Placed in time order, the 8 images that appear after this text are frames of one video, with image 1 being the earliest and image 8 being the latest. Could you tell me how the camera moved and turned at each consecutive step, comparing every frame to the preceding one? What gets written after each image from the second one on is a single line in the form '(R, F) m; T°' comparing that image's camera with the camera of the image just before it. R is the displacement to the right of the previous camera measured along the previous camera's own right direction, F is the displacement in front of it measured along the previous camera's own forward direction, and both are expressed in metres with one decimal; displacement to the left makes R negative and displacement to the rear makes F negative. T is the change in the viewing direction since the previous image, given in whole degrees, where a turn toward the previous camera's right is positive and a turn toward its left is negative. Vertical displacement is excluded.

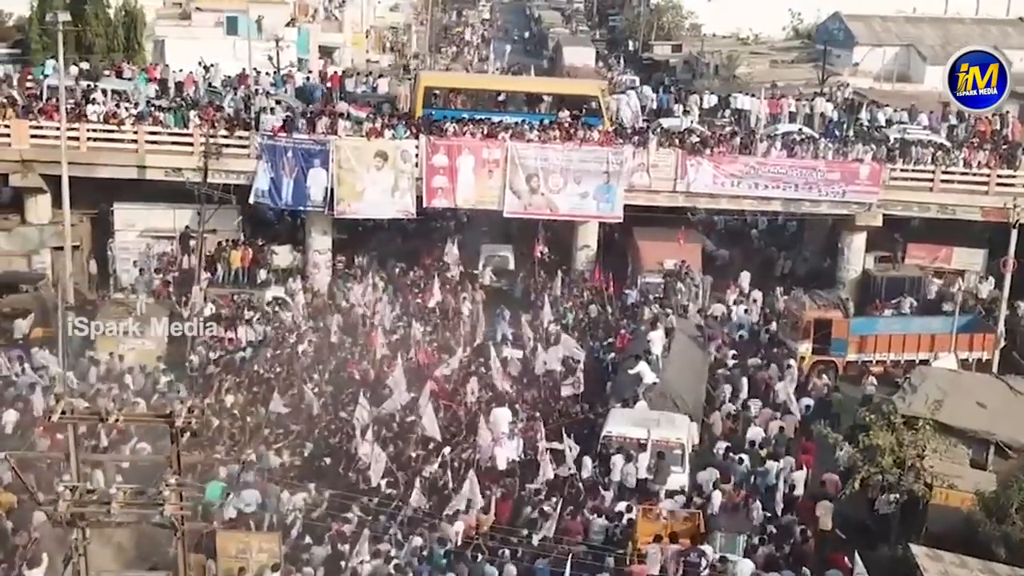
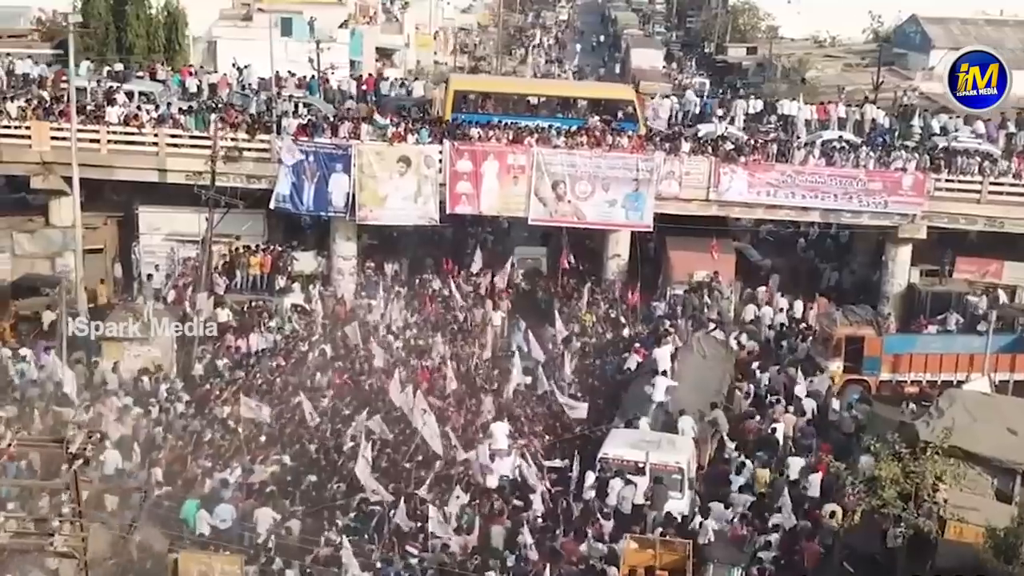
(+1.1, +0.8) m; -3°
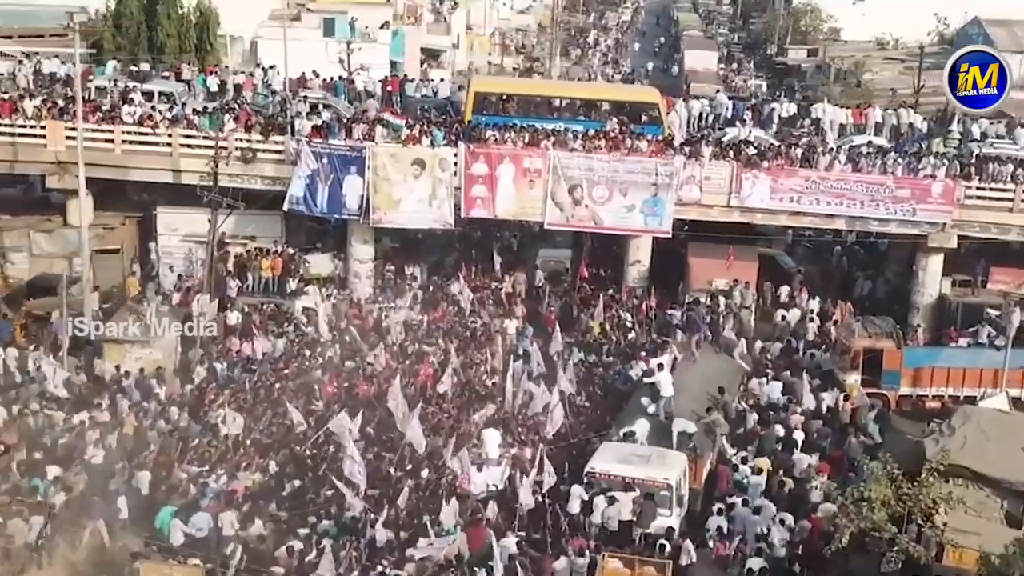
(+1.0, +0.5) m; -3°
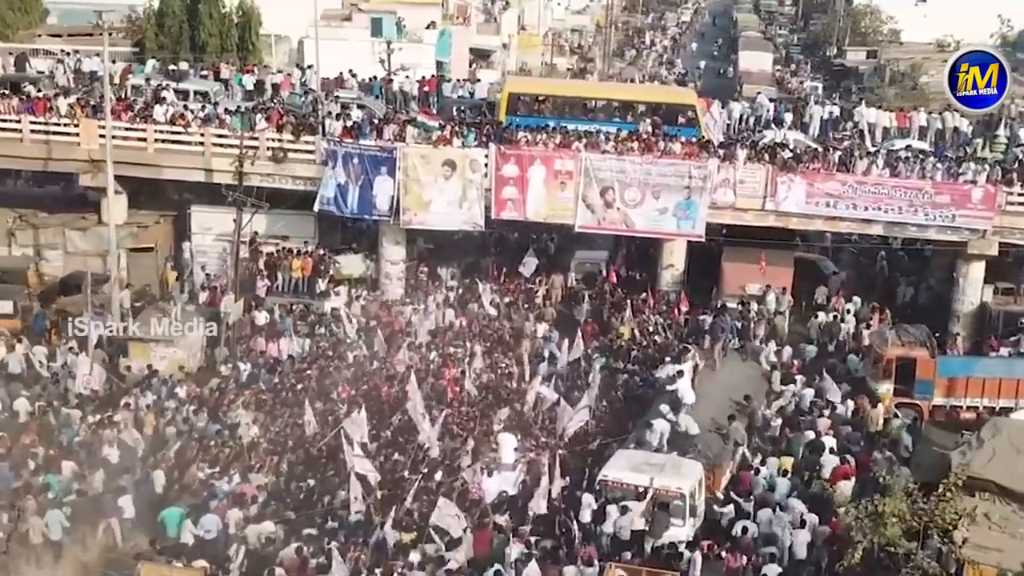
(+0.5, +0.2) m; -3°
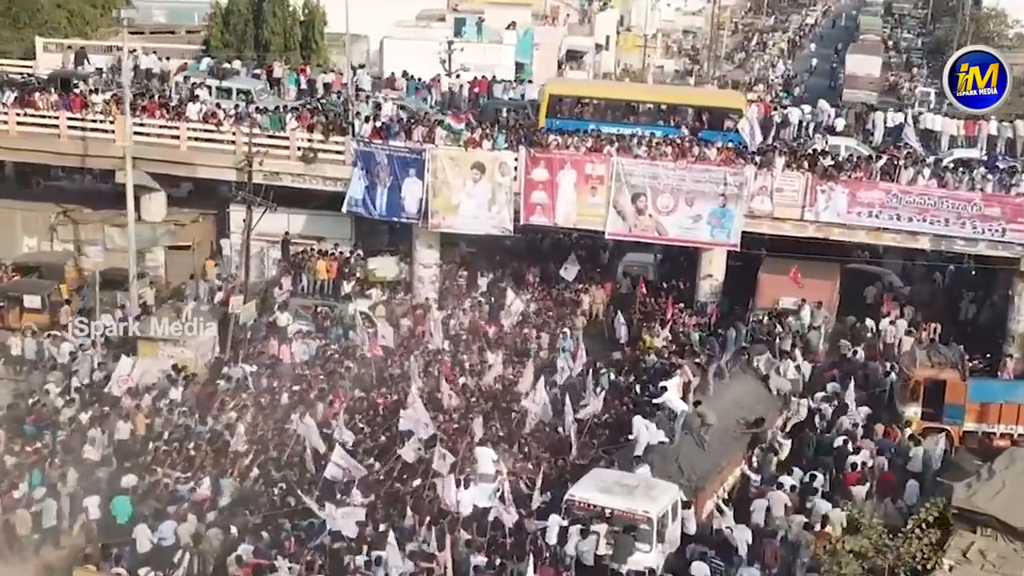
(+1.8, +0.7) m; -5°
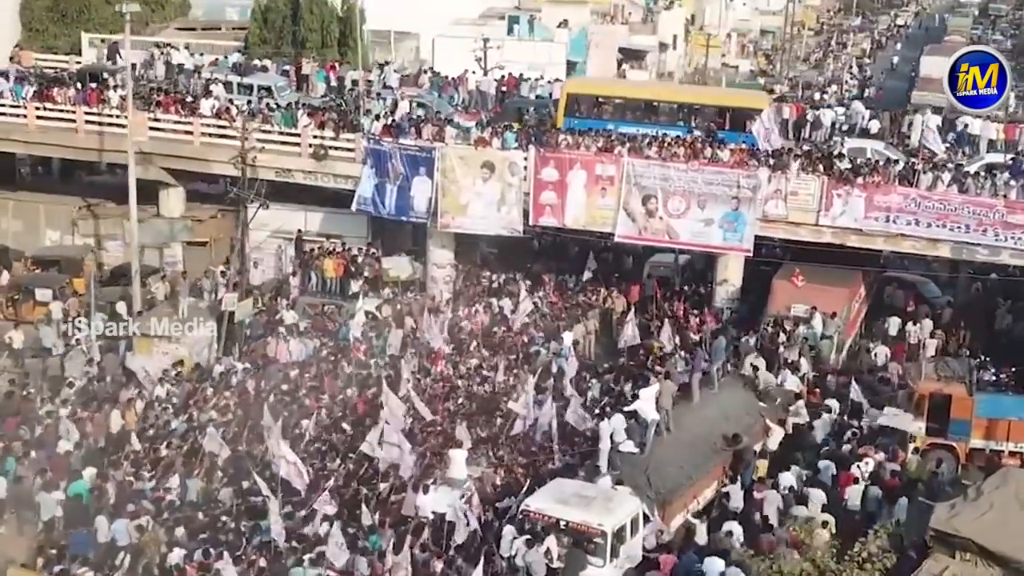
(+1.5, +0.4) m; -4°
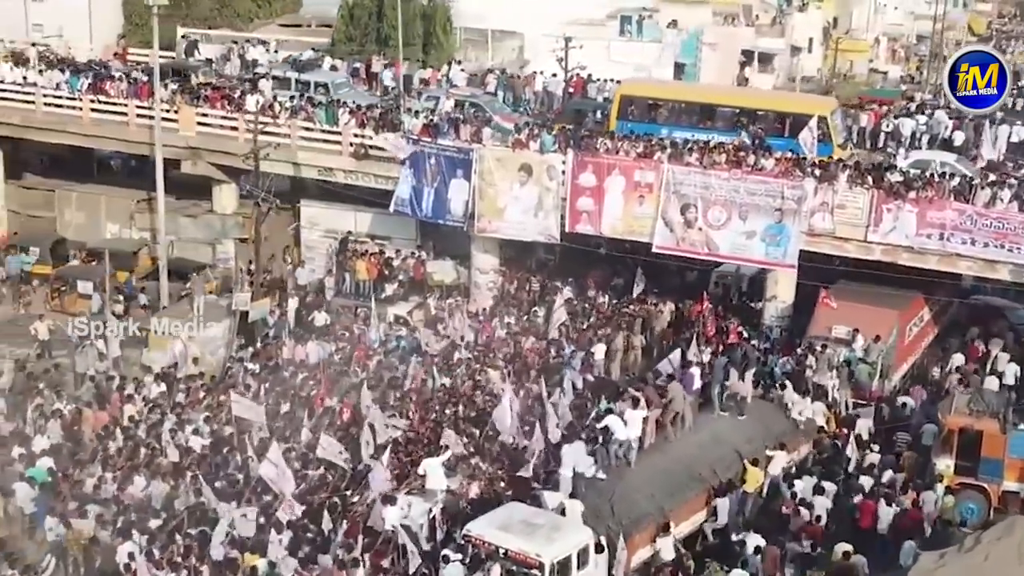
(+2.3, +0.9) m; -7°
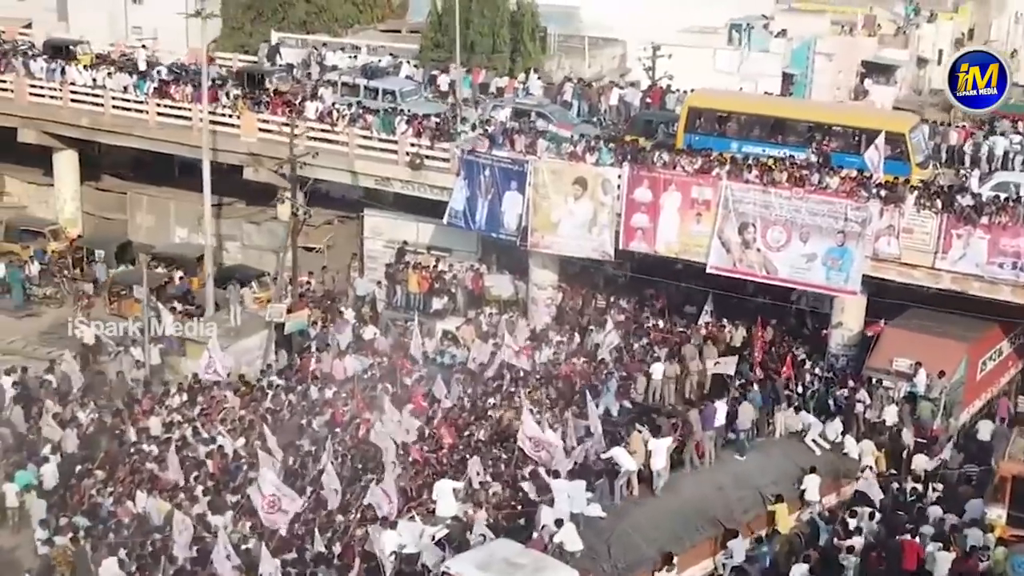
(+1.5, +0.9) m; -6°
